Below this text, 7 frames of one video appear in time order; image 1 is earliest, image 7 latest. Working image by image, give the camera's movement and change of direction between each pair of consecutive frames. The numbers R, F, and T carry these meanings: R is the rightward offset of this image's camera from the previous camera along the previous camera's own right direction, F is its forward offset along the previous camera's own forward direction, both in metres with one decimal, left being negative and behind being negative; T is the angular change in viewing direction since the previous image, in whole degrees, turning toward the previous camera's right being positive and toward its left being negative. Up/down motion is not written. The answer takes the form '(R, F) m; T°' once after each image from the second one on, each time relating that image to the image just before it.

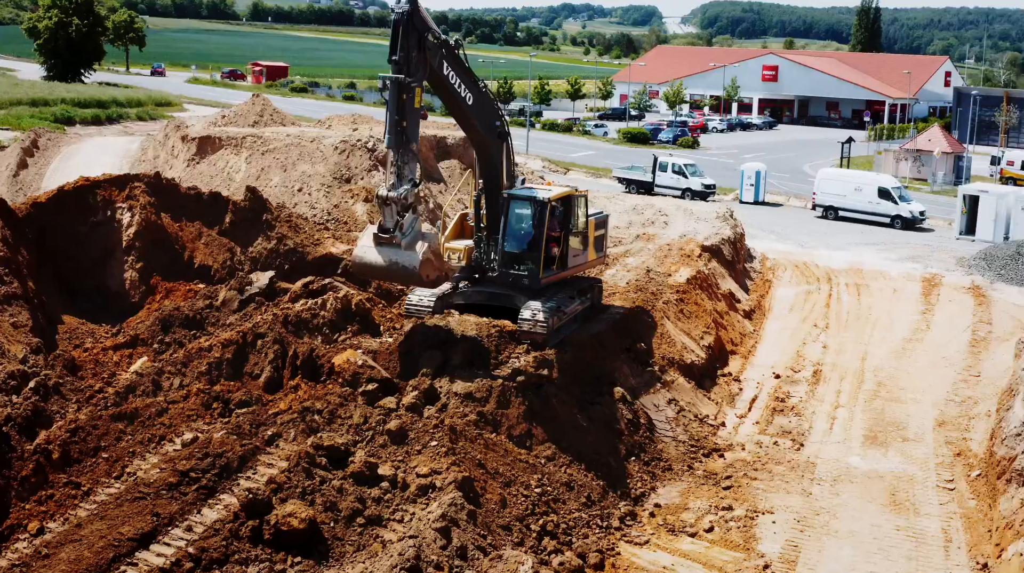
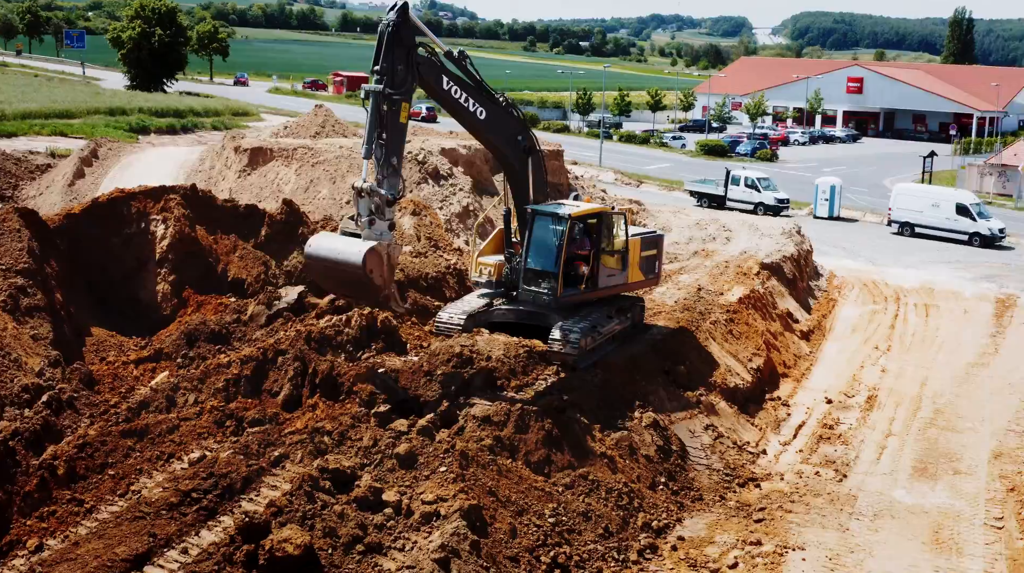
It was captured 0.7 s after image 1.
(+0.5, +0.4) m; -4°
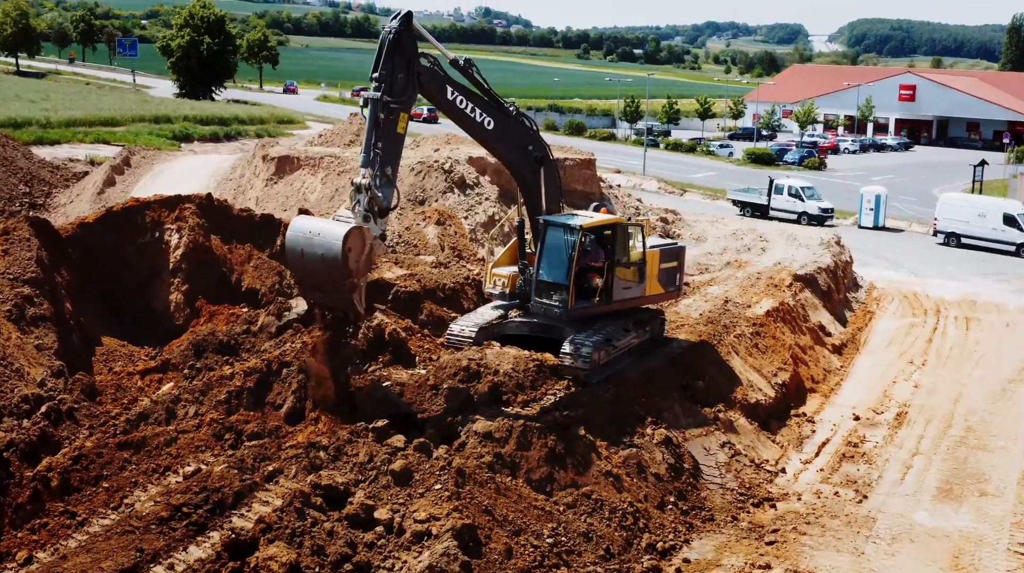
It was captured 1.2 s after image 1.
(+0.4, +0.2) m; -3°
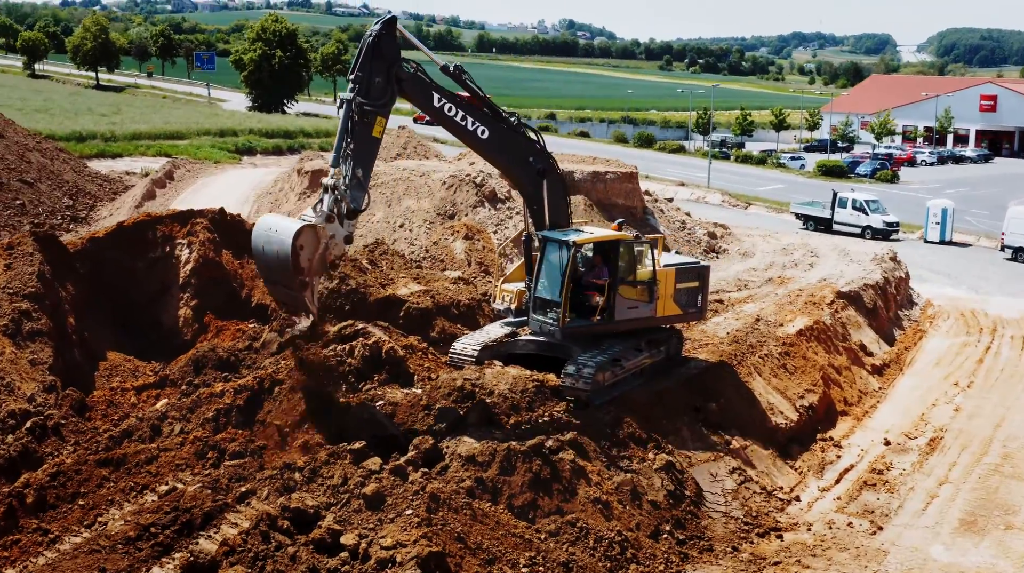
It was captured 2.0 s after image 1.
(+0.8, +0.3) m; -4°
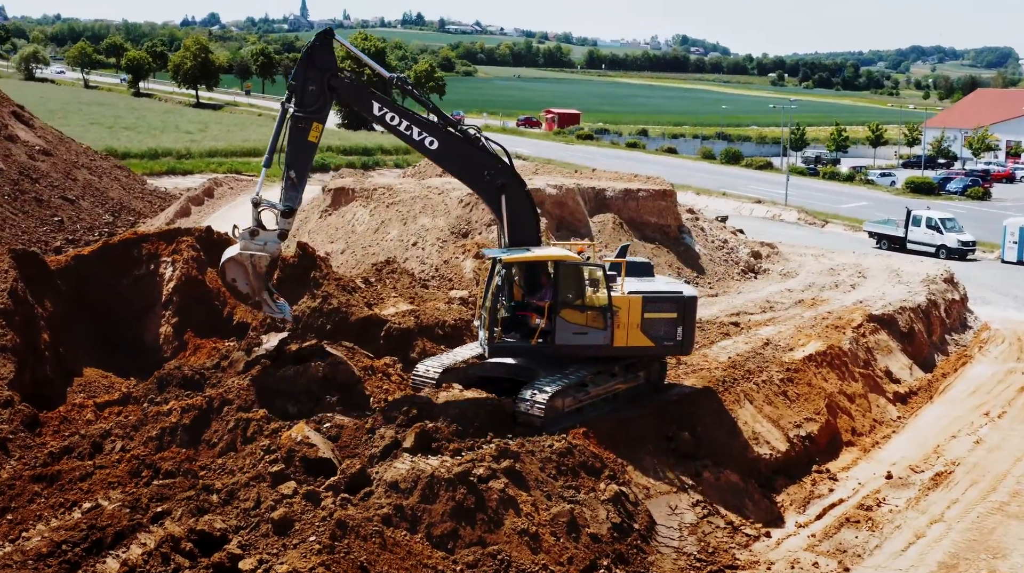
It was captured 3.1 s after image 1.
(+1.5, +0.2) m; -5°
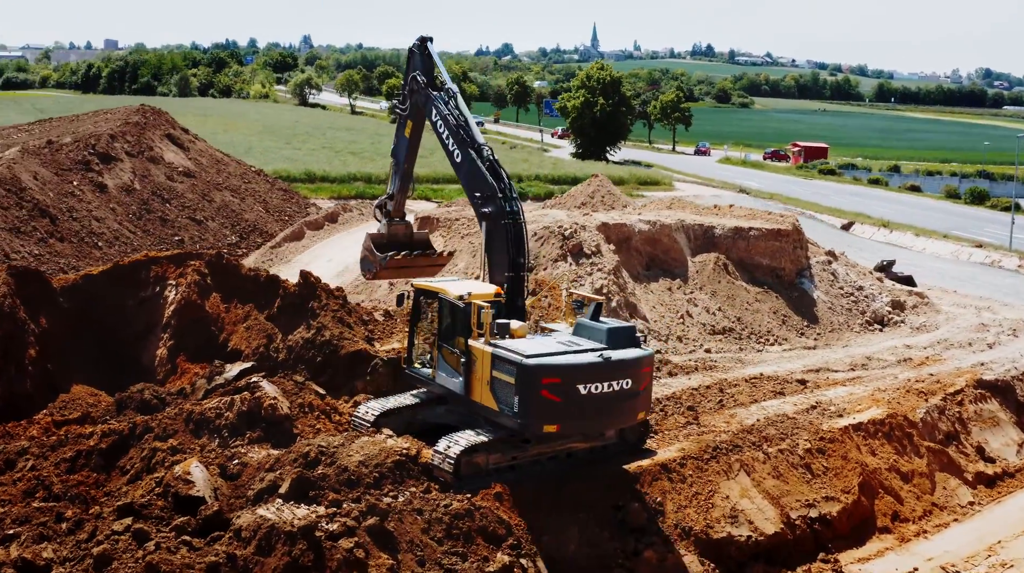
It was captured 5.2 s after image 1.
(+3.3, +1.0) m; -14°
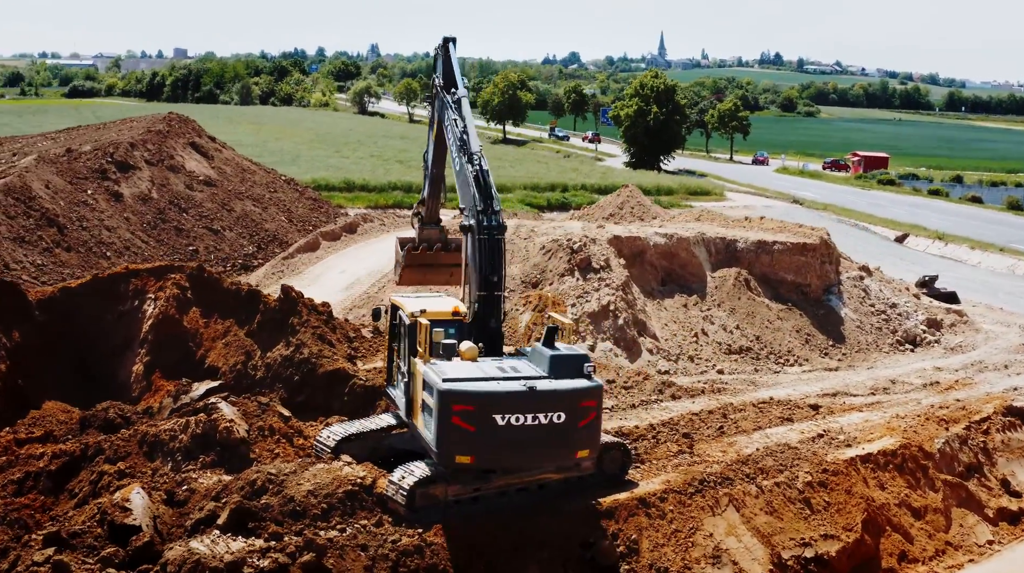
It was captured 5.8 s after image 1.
(+1.0, +0.6) m; -3°
